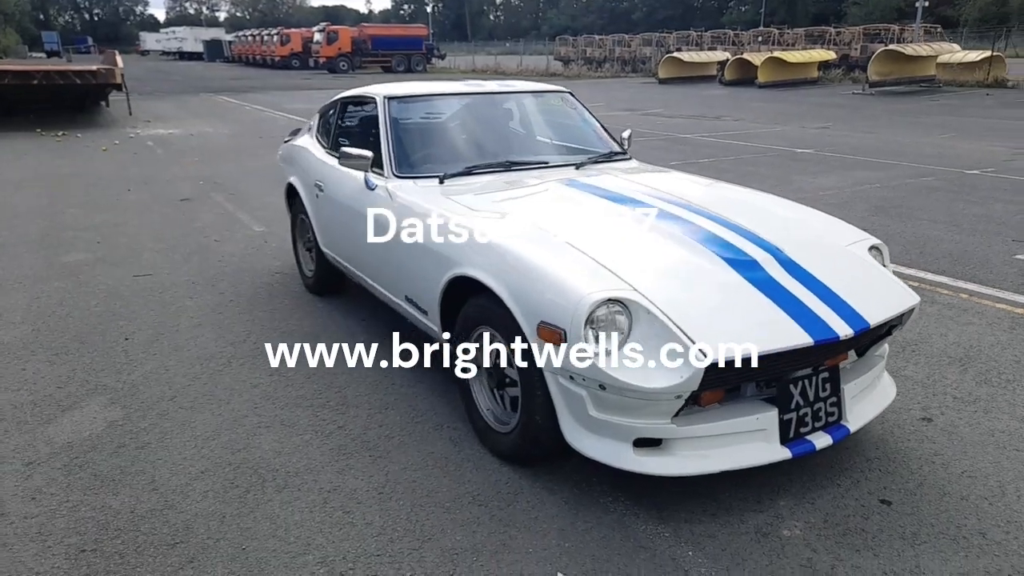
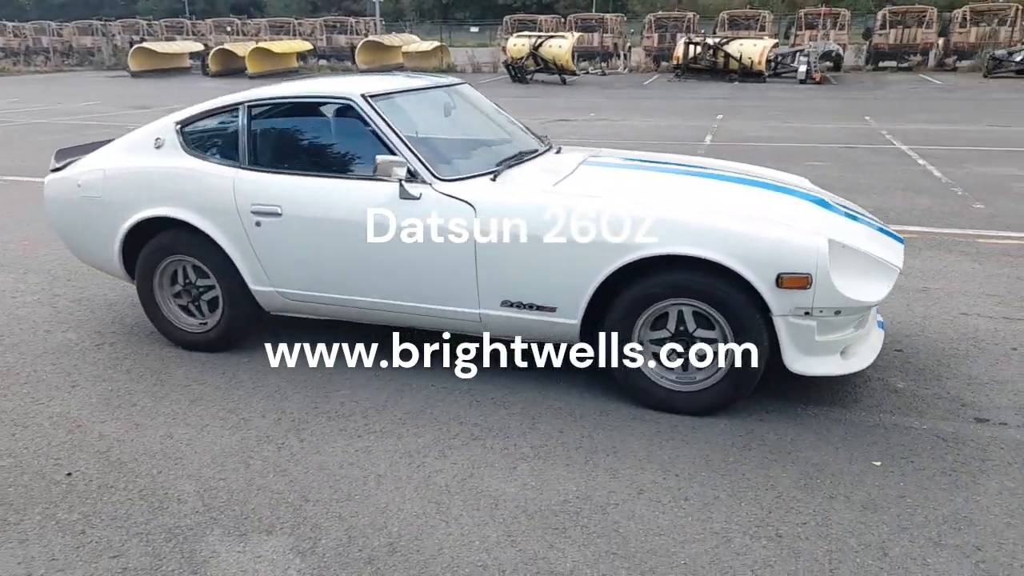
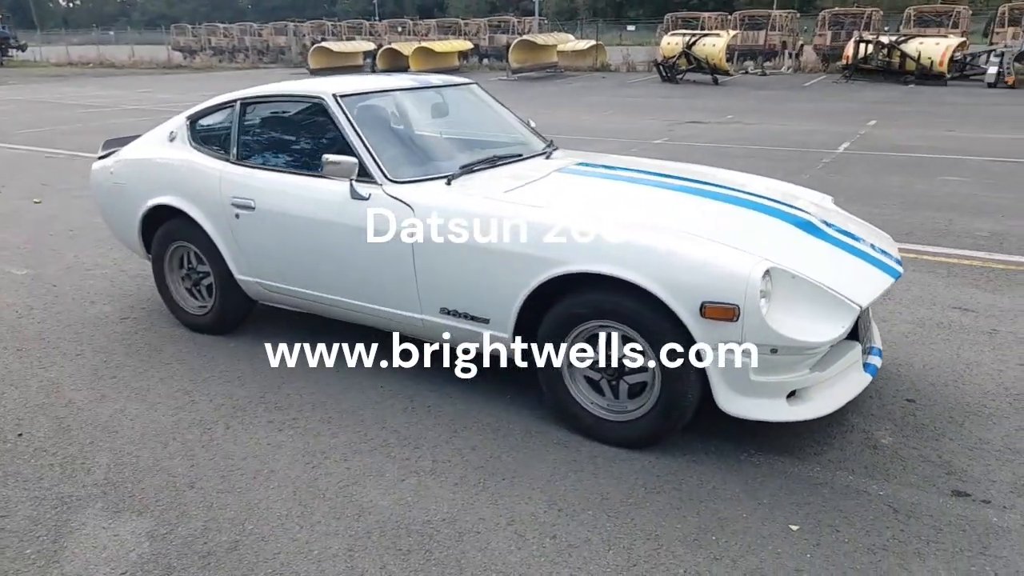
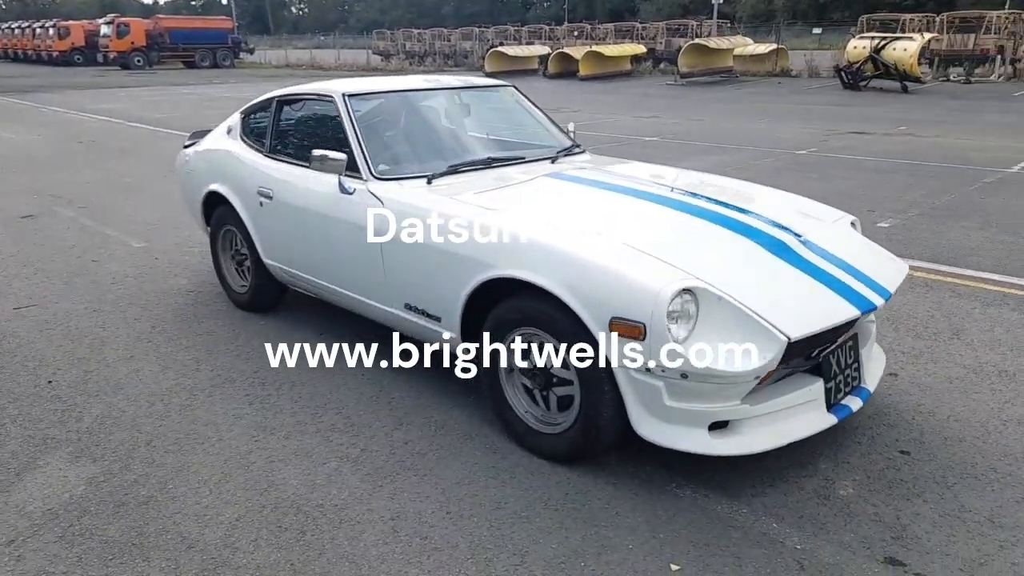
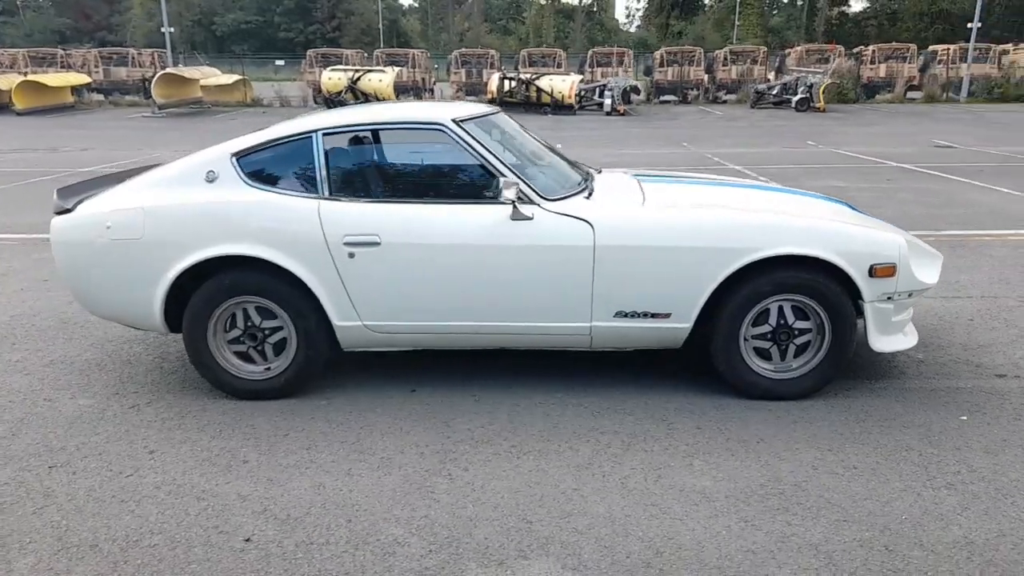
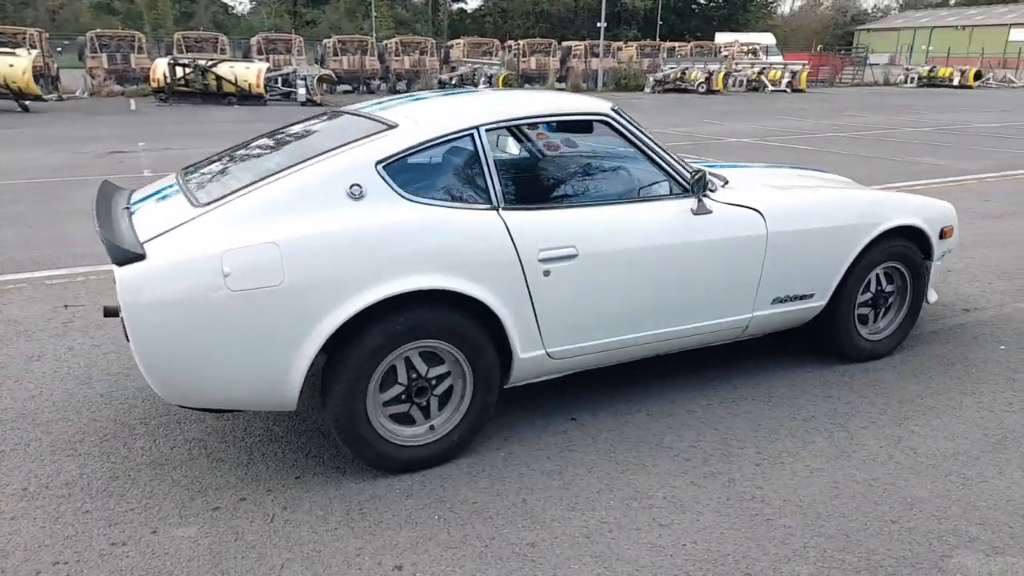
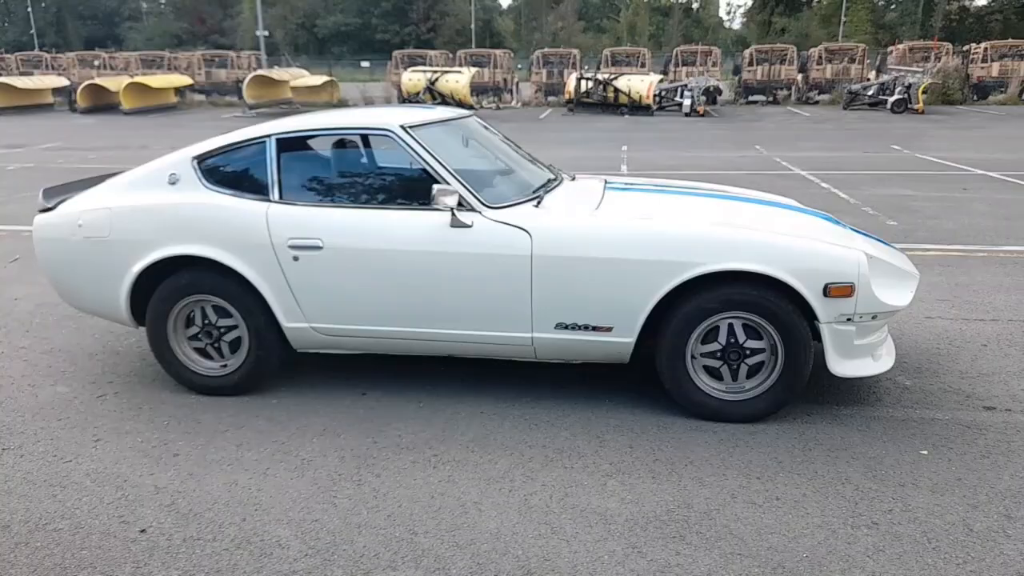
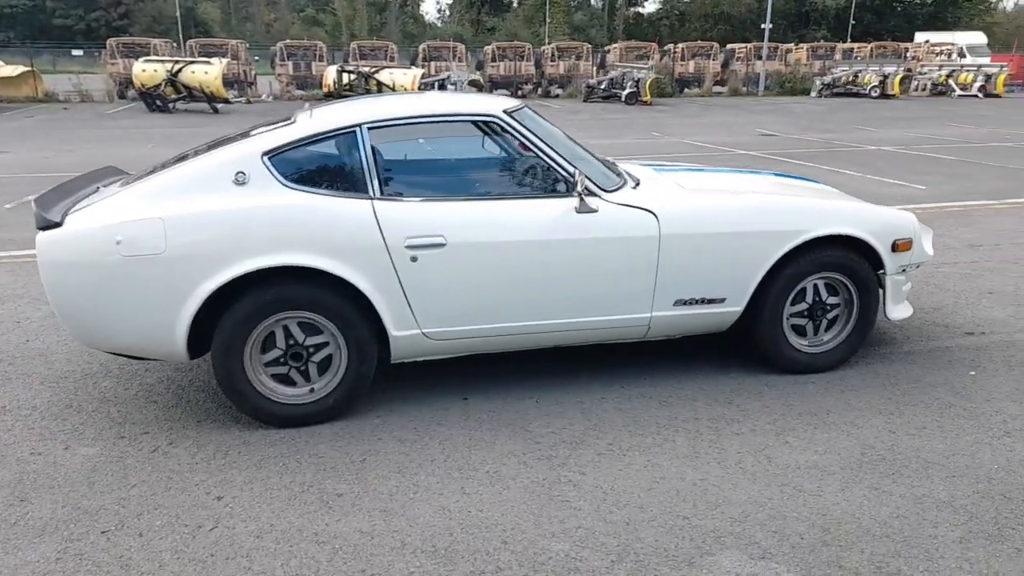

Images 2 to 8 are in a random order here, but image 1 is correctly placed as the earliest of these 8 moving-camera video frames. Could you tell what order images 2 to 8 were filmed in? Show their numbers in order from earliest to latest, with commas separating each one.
4, 3, 2, 7, 5, 8, 6
